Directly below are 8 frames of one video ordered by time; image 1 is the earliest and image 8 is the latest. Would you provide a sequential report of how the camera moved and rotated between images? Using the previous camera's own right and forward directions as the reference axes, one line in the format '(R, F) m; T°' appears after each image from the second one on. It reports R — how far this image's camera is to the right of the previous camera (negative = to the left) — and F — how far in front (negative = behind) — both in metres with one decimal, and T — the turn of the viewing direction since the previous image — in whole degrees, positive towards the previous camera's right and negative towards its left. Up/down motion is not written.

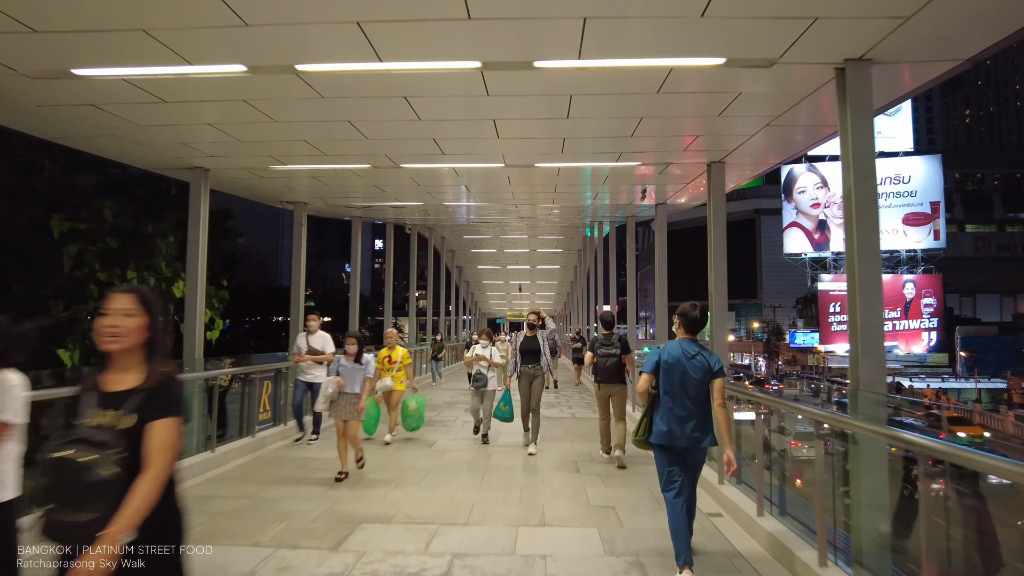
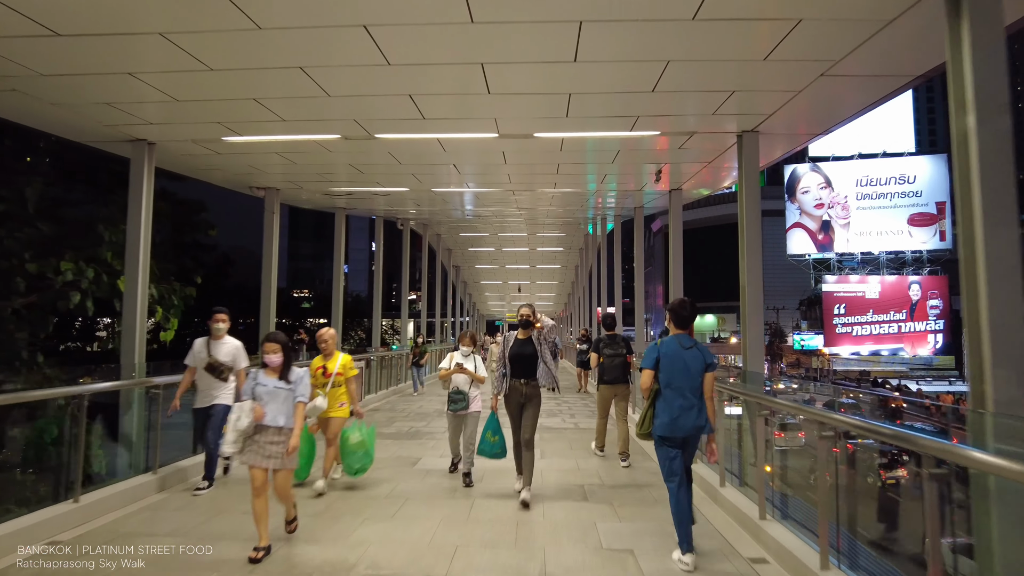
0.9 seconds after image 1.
(0.0, +0.9) m; 0°
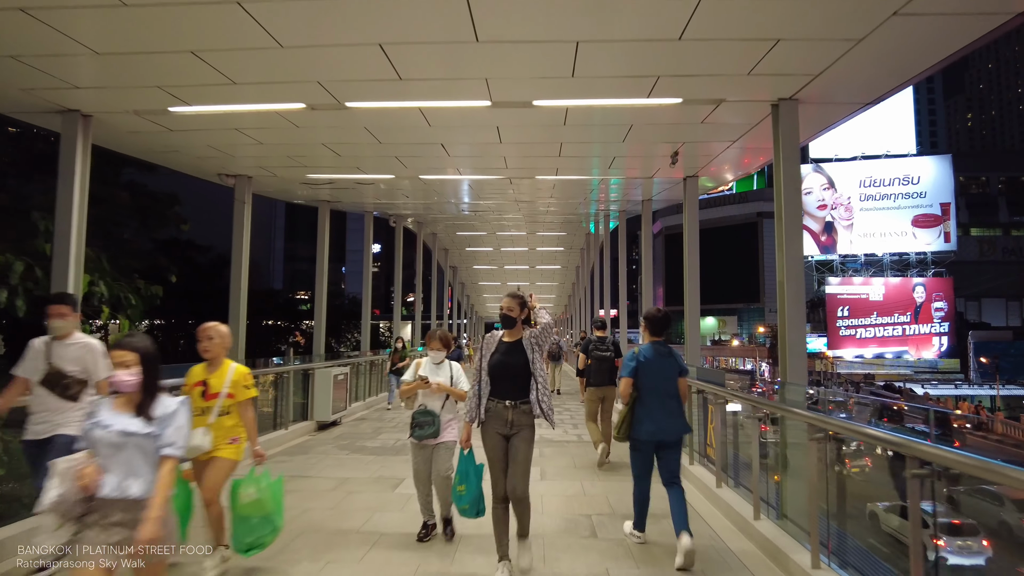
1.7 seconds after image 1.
(0.0, +0.8) m; 0°
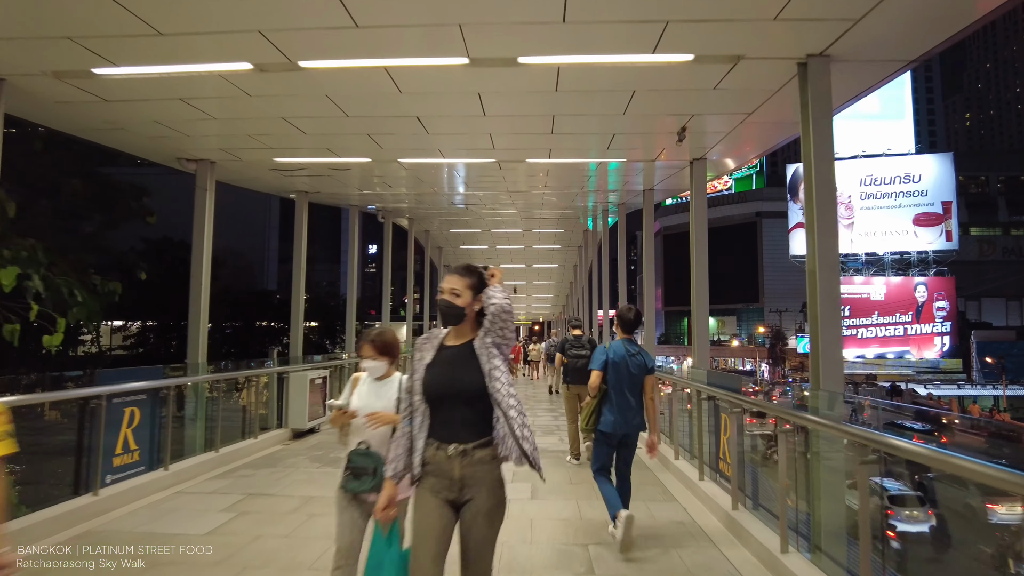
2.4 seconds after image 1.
(+0.1, +0.7) m; 0°
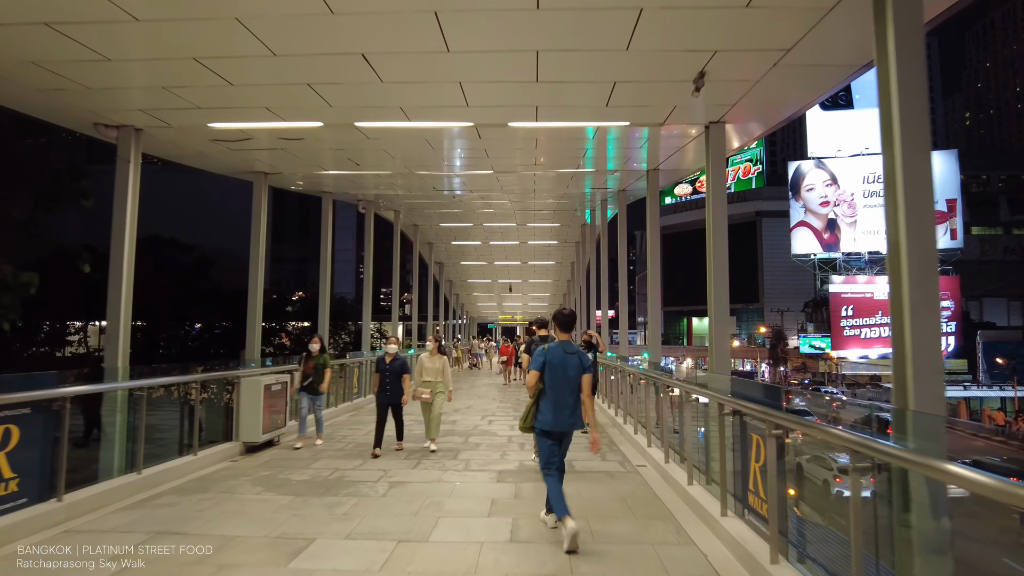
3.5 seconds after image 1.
(+0.2, +1.1) m; 0°
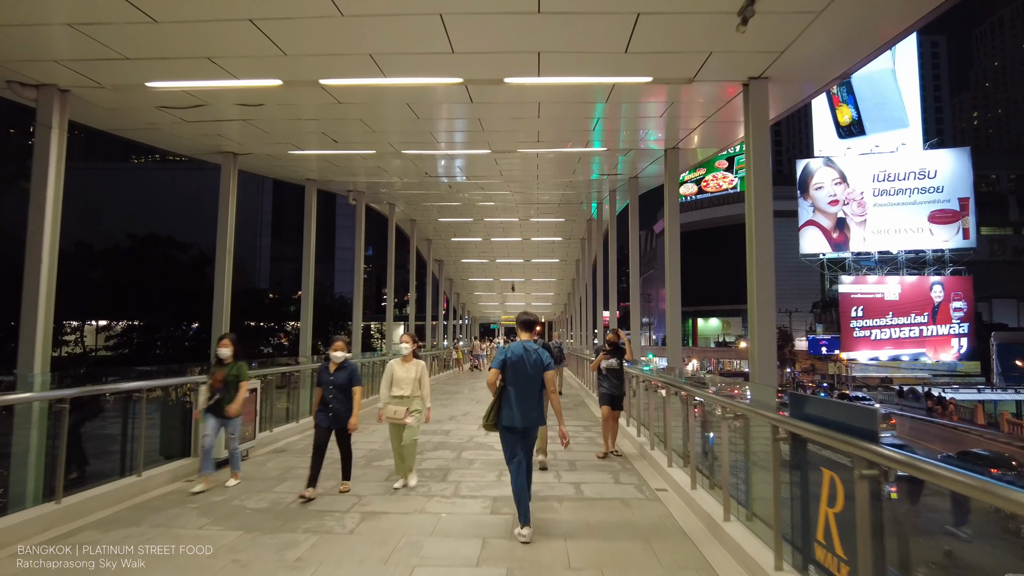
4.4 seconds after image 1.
(0.0, +0.9) m; 0°
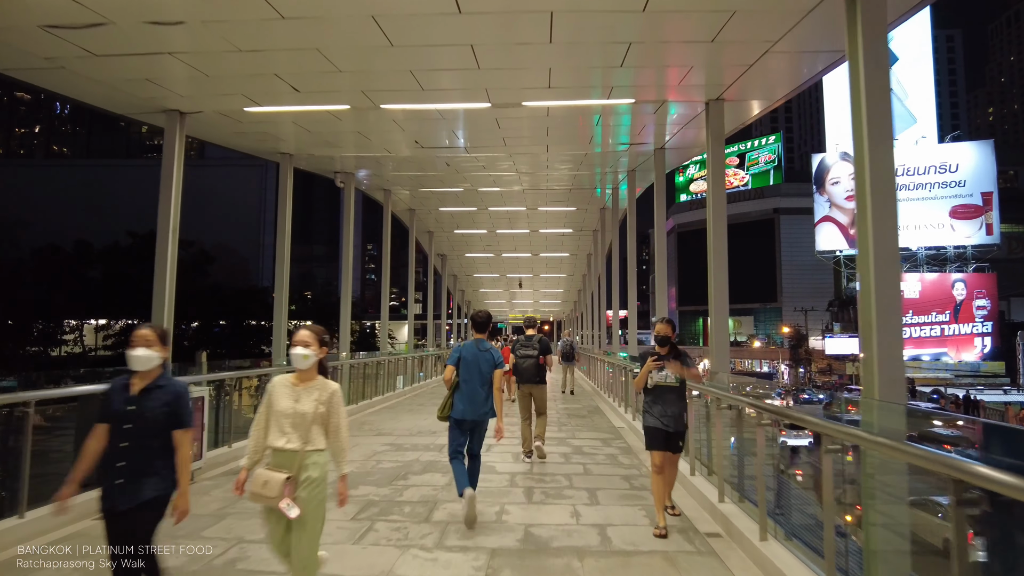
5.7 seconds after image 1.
(0.0, +1.3) m; -1°
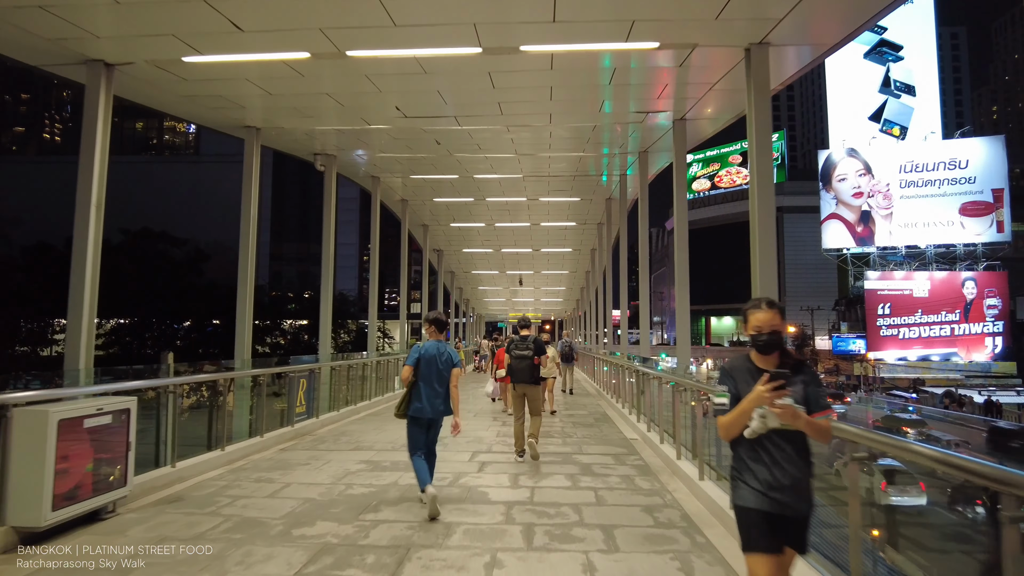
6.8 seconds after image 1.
(0.0, +1.1) m; 0°
